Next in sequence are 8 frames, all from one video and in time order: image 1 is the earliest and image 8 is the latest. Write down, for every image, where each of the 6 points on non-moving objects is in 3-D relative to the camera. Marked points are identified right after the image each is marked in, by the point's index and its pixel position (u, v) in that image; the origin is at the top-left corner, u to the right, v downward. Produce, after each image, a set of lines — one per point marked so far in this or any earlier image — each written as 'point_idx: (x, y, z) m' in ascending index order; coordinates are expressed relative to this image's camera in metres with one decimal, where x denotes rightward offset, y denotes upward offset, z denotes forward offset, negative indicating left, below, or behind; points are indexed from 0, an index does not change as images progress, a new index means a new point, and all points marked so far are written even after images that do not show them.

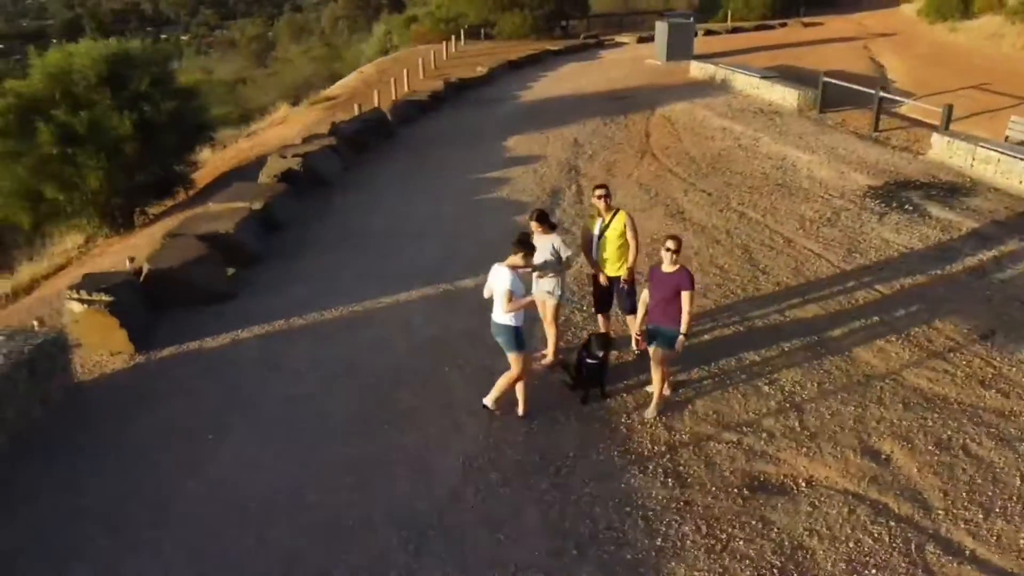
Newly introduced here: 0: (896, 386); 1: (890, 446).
0: (+2.3, -0.6, +4.9) m
1: (+2.0, -0.8, +4.3) m
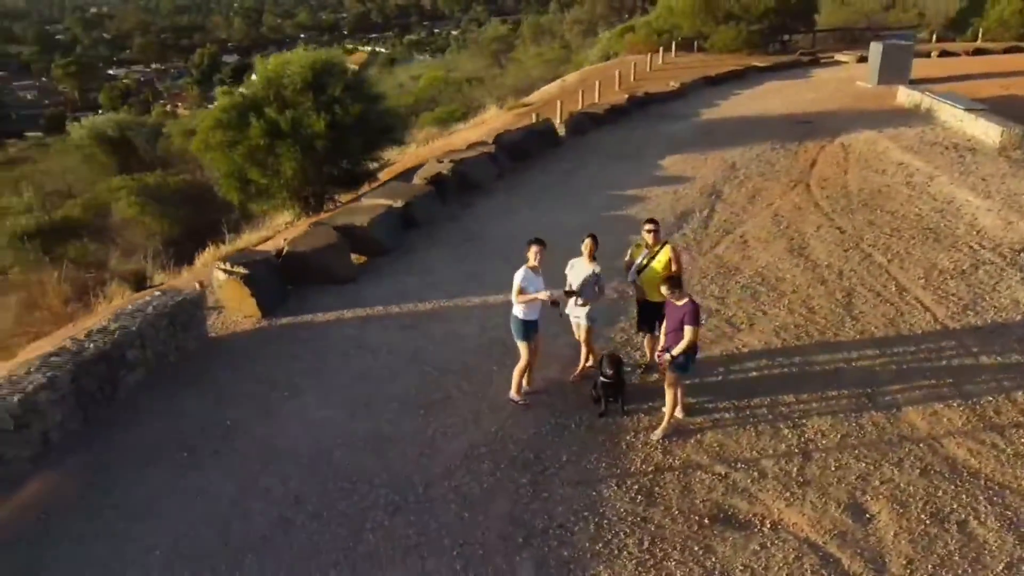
0: (+2.5, -1.0, +4.8) m
1: (+1.9, -1.2, +4.3) m
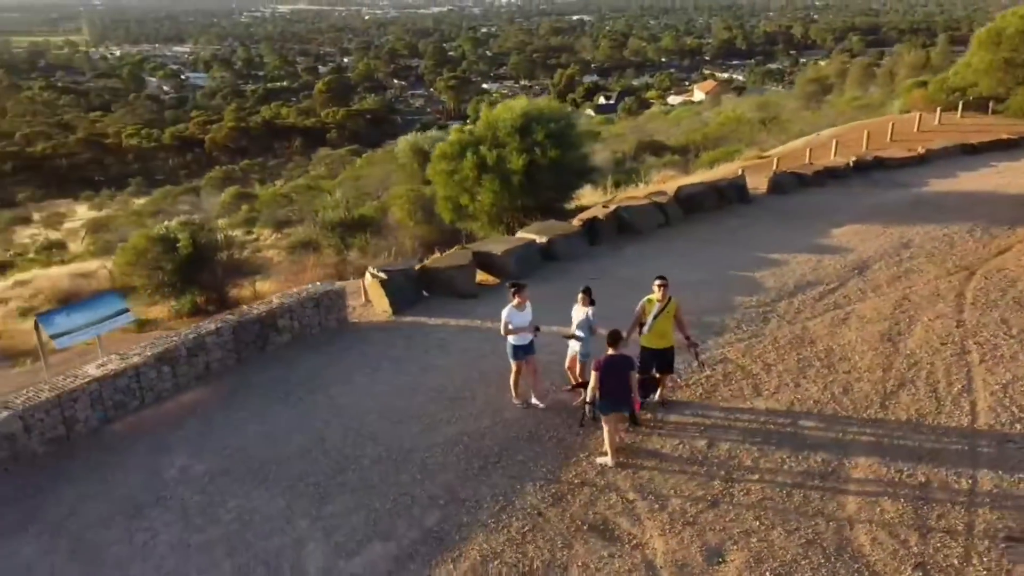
0: (+2.1, -1.6, +5.2) m
1: (+1.4, -1.7, +5.0) m
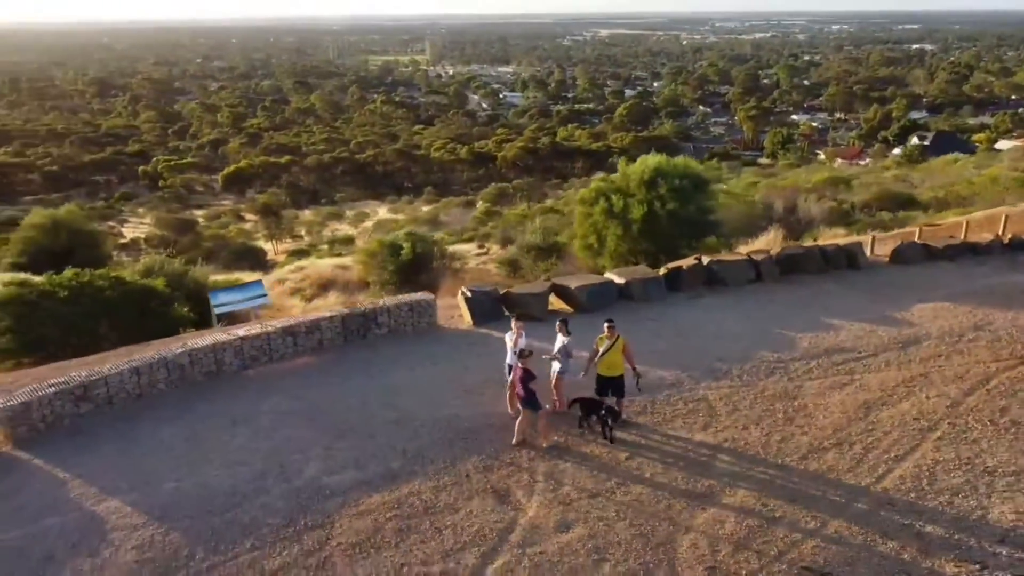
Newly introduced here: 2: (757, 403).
0: (+1.3, -2.0, +6.7) m
1: (+0.5, -2.0, +6.6) m
2: (+2.6, -1.2, +8.7) m
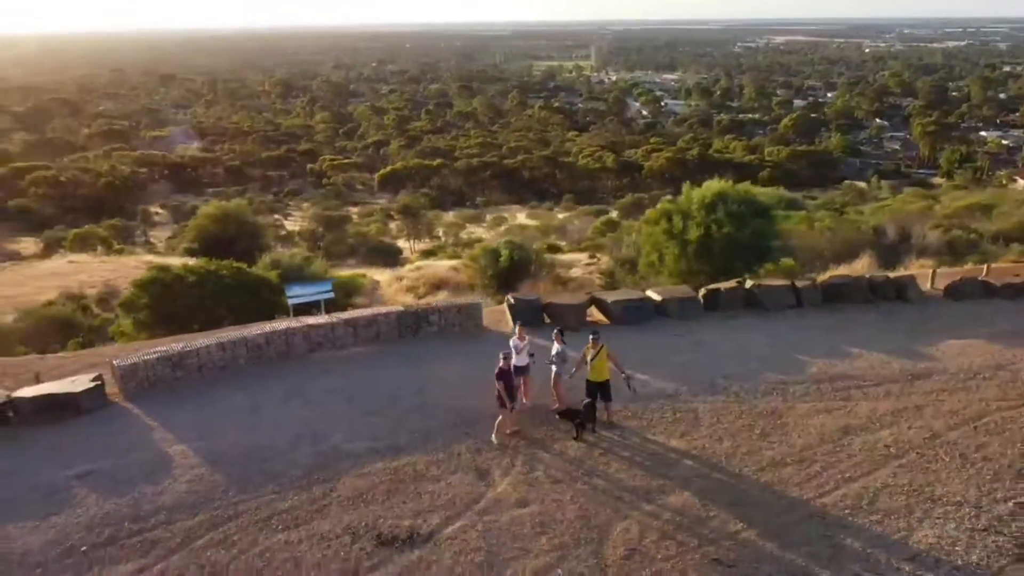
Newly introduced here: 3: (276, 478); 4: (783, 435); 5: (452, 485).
0: (+0.9, -2.2, +7.7) m
1: (+0.2, -2.1, +7.8) m
2: (+2.7, -1.5, +9.5) m
3: (-2.5, -2.0, +8.4) m
4: (+3.1, -1.7, +9.1) m
5: (-0.6, -2.0, +8.2) m
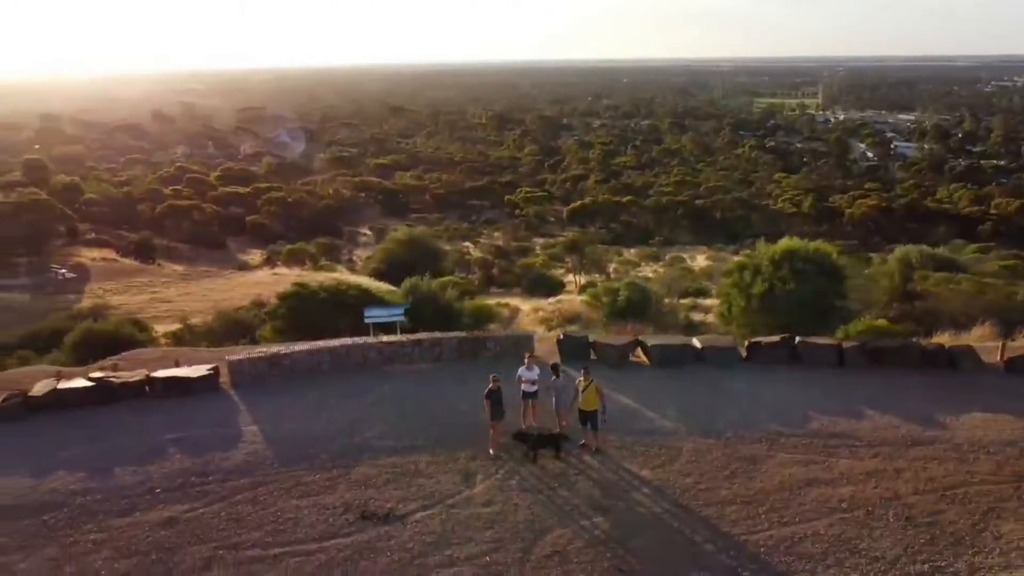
0: (+0.5, -2.6, +9.0) m
1: (-0.2, -2.5, +9.3) m
2: (+2.6, -2.2, +10.3) m
3: (-2.6, -2.2, +10.5) m
4: (+2.9, -2.3, +9.9) m
5: (-0.9, -2.4, +9.9) m
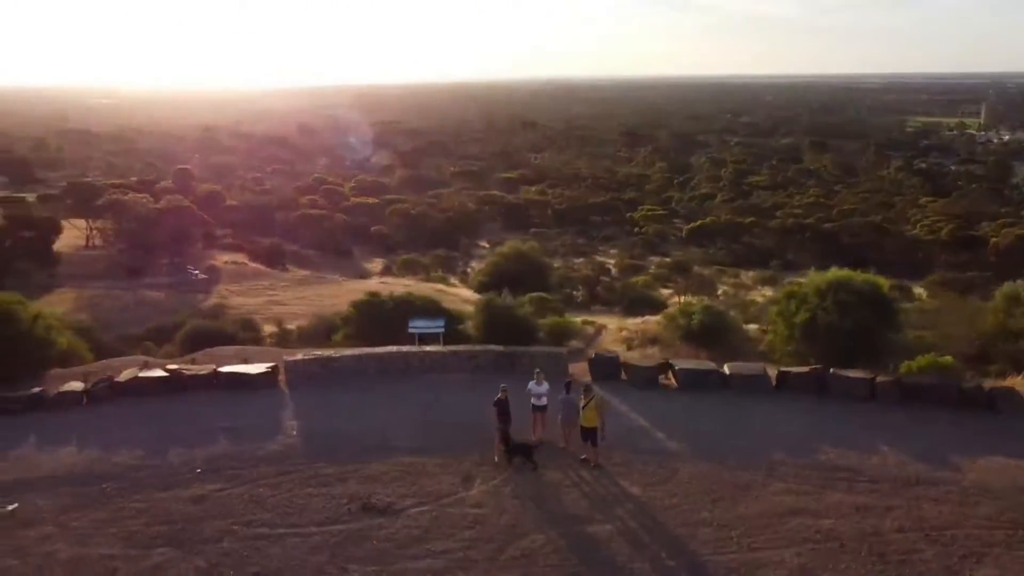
0: (+0.2, -2.9, +9.7) m
1: (-0.4, -2.8, +10.1) m
2: (+2.6, -2.6, +10.6) m
3: (-2.6, -2.4, +11.6) m
4: (+2.8, -2.7, +10.1) m
5: (-1.0, -2.6, +10.7) m
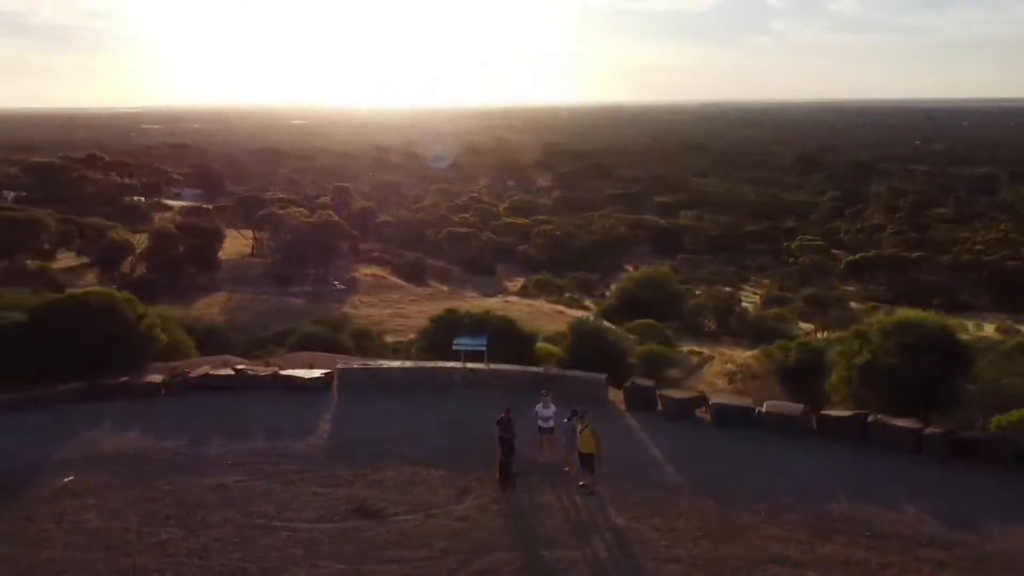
0: (-0.1, -3.2, +9.9) m
1: (-0.6, -3.0, +10.4) m
2: (+2.4, -3.0, +10.3) m
3: (-2.5, -2.6, +12.3) m
4: (+2.5, -3.1, +9.8) m
5: (-1.0, -2.9, +11.1) m
